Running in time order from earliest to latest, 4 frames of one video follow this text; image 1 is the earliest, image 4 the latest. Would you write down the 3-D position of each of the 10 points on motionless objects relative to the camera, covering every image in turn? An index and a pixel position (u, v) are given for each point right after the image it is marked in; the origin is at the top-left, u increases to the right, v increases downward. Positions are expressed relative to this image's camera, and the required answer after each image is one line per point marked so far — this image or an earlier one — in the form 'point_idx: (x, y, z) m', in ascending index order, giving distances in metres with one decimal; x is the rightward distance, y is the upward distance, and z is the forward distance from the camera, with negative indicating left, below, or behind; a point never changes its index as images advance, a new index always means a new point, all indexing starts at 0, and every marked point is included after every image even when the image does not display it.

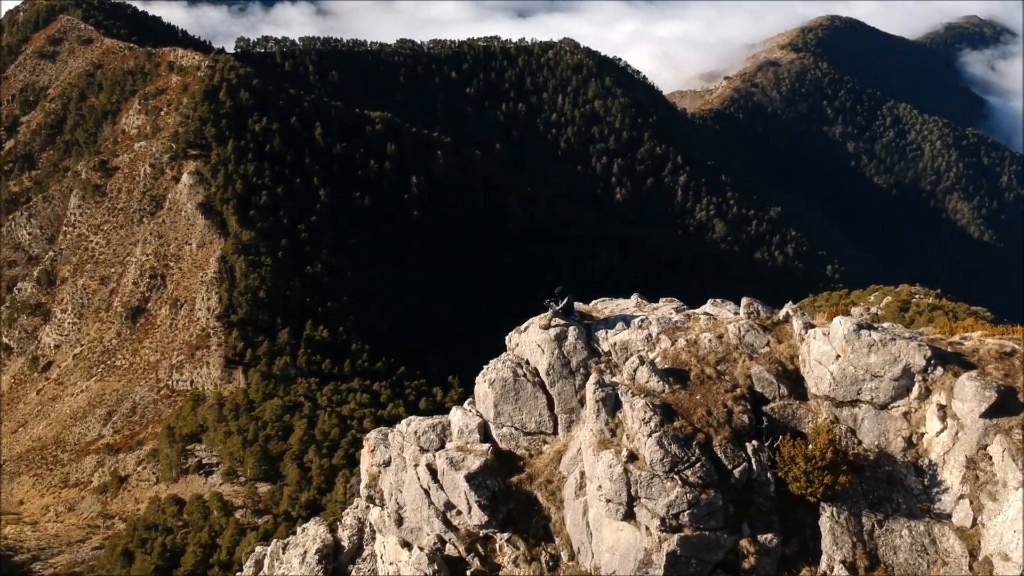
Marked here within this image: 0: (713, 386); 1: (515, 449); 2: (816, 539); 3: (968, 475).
0: (+3.6, -1.8, +18.2) m
1: (0.0, -3.2, +19.7) m
2: (+5.3, -4.4, +17.4) m
3: (+7.8, -3.2, +16.9) m
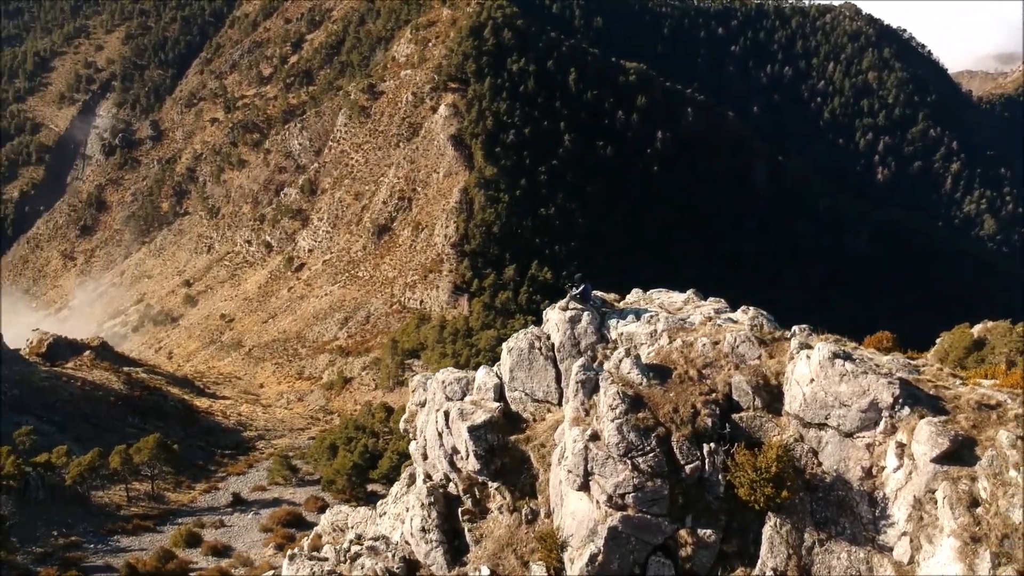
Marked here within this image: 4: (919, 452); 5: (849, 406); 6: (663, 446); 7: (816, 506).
0: (+3.5, -2.0, +19.7) m
1: (+0.2, -2.8, +22.0) m
2: (+4.6, -4.8, +18.6) m
3: (+7.0, -4.0, +17.5) m
4: (+7.2, -2.9, +17.6) m
5: (+6.3, -2.2, +18.5) m
6: (+2.9, -3.0, +18.9) m
7: (+5.7, -4.1, +18.6) m
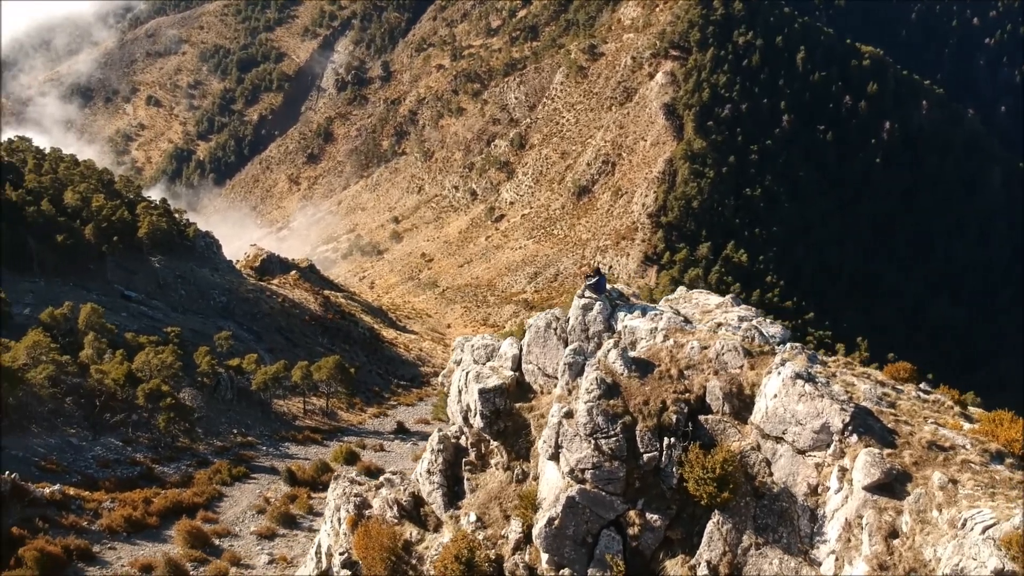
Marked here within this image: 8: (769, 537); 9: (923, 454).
0: (+3.3, -2.1, +21.3) m
1: (+0.5, -2.3, +24.2) m
2: (+3.8, -5.1, +20.2) m
3: (+6.1, -4.6, +18.5) m
4: (+6.4, -3.5, +18.5) m
5: (+5.8, -2.7, +19.6) m
6: (+2.4, -3.0, +20.7) m
7: (+5.0, -4.5, +19.9) m
8: (+5.1, -4.9, +19.7) m
9: (+7.8, -3.1, +18.7) m
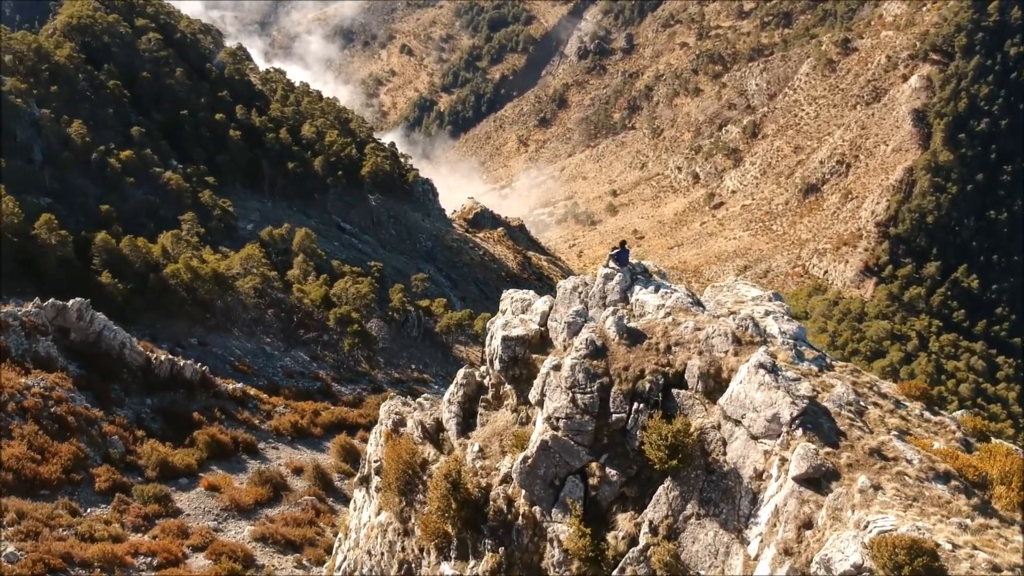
0: (+3.3, -1.6, +22.7) m
1: (+1.1, -1.4, +26.2) m
2: (+3.0, -4.6, +21.7) m
3: (+4.9, -4.5, +19.6) m
4: (+5.4, -3.5, +19.5) m
5: (+5.1, -2.6, +20.6) m
6: (+2.1, -2.4, +22.4) m
7: (+4.2, -4.2, +21.1) m
8: (+4.1, -4.7, +20.9) m
9: (+6.8, -3.3, +19.3) m
